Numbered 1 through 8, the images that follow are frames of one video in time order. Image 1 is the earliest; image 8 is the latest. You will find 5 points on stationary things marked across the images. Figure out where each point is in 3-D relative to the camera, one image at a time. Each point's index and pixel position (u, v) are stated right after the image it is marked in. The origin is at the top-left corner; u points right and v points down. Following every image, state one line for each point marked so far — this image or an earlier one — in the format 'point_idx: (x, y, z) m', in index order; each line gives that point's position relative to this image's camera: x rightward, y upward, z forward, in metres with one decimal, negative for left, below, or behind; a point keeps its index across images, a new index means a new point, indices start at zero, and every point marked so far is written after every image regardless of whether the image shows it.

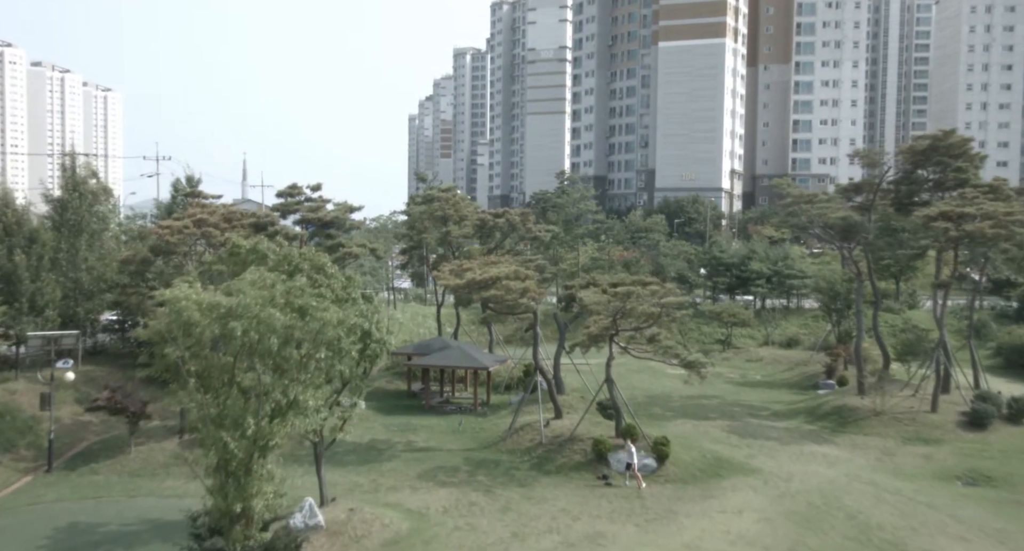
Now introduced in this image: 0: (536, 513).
0: (+0.5, -5.4, +19.7) m
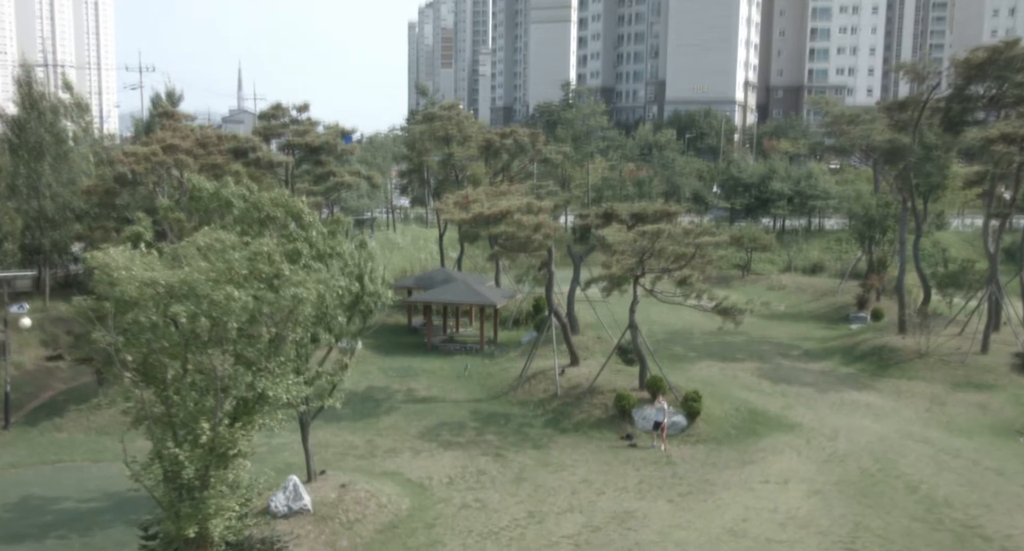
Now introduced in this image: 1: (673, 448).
0: (+0.8, -4.2, +17.3) m
1: (+3.6, -3.9, +19.6) m
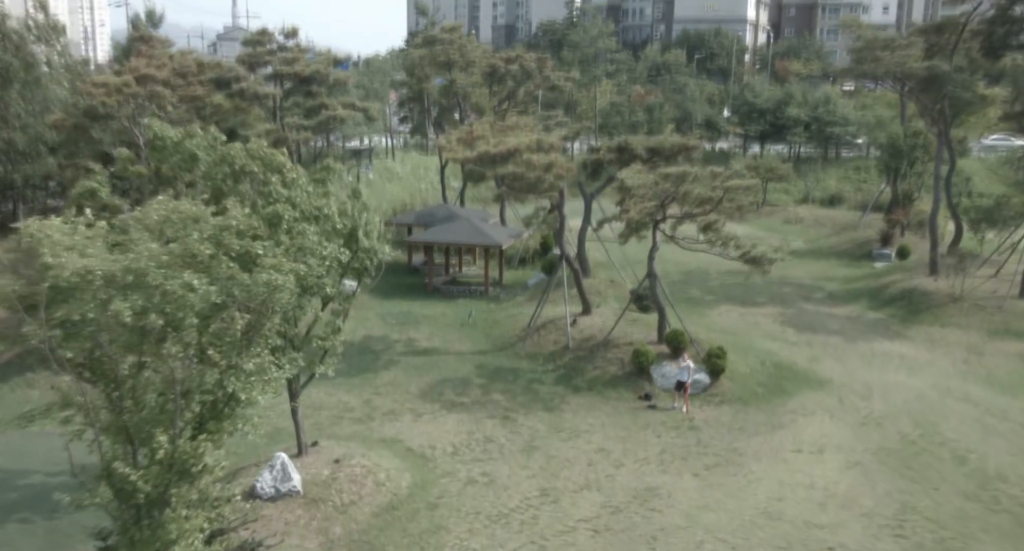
0: (+1.0, -3.3, +15.8) m
1: (+3.8, -2.8, +18.1) m
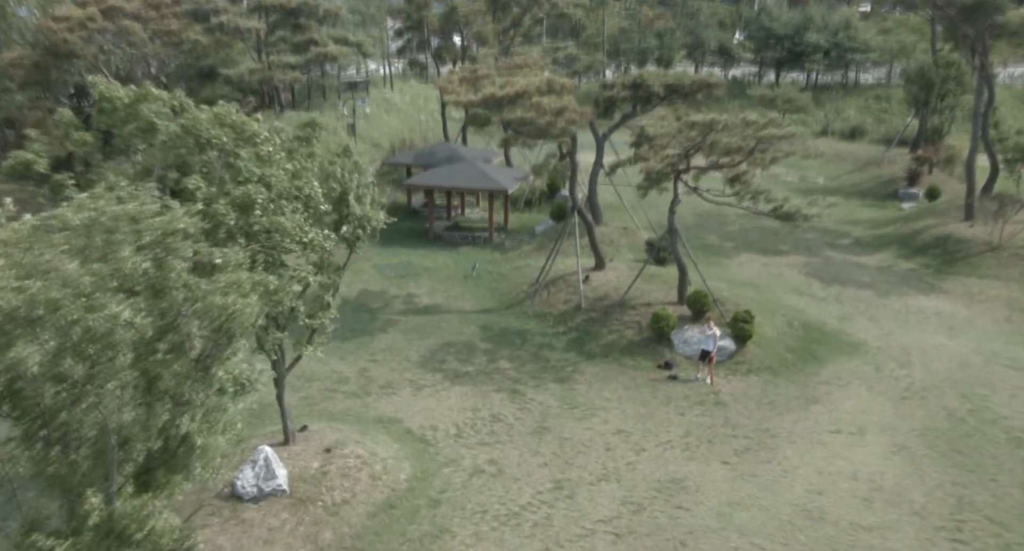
0: (+1.2, -2.7, +14.4) m
1: (+4.0, -2.0, +16.6) m
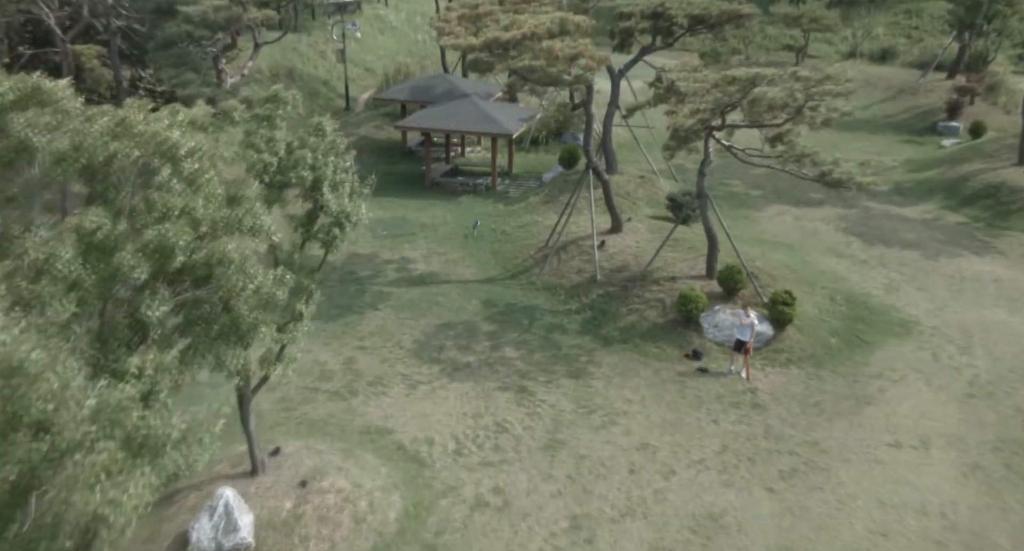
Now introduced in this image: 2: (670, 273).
0: (+1.3, -2.5, +12.4) m
1: (+4.1, -1.6, +14.5) m
2: (+3.0, 0.0, +16.7) m
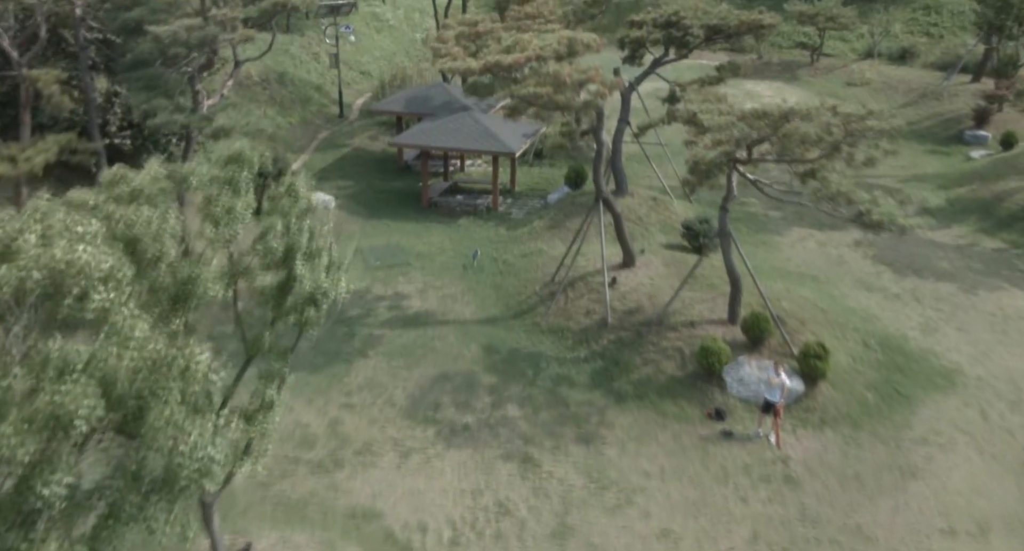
0: (+1.3, -3.4, +11.0) m
1: (+4.1, -2.4, +13.0) m
2: (+3.1, -0.7, +15.2) m
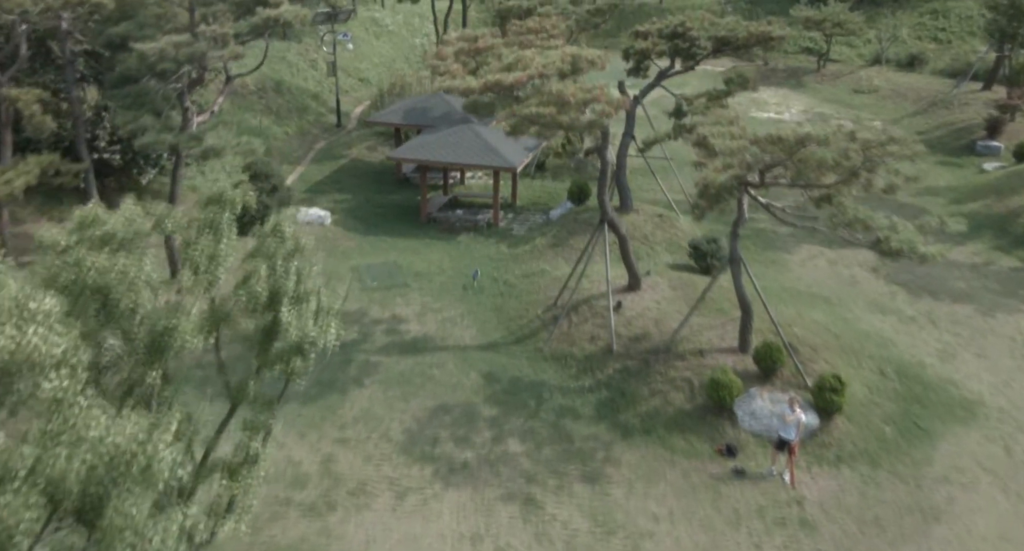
0: (+1.4, -3.8, +10.4) m
1: (+4.1, -2.9, +12.4) m
2: (+3.1, -1.2, +14.6) m
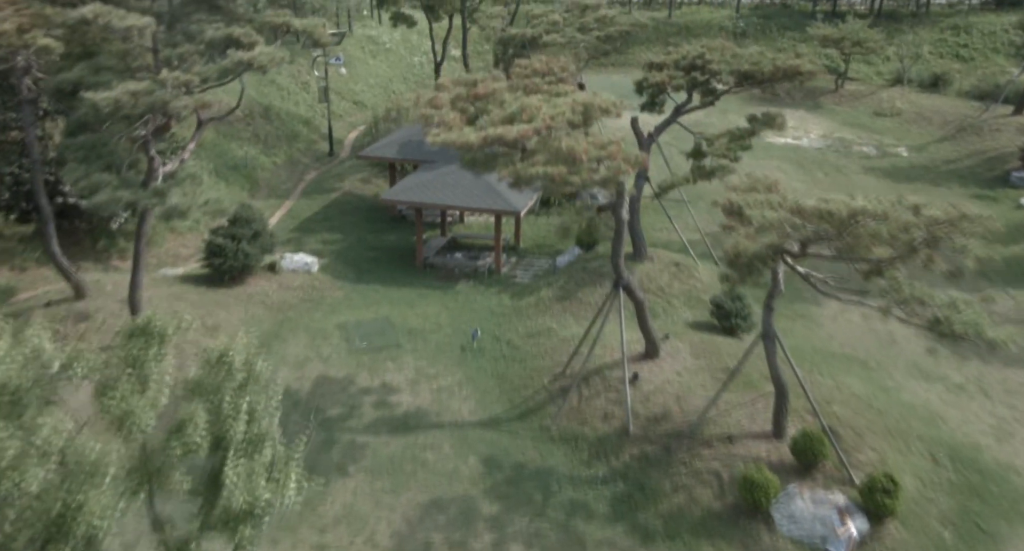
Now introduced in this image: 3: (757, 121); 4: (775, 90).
0: (+1.4, -4.9, +8.6) m
1: (+4.2, -4.0, +10.7) m
2: (+3.1, -2.3, +12.9) m
3: (+4.8, +3.0, +17.0) m
4: (+5.4, +3.9, +18.1) m
